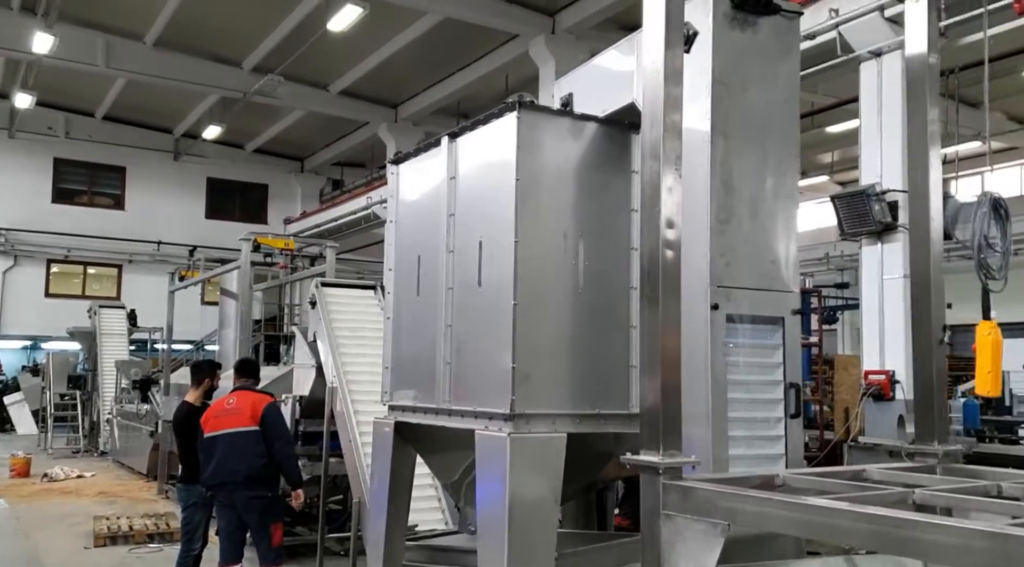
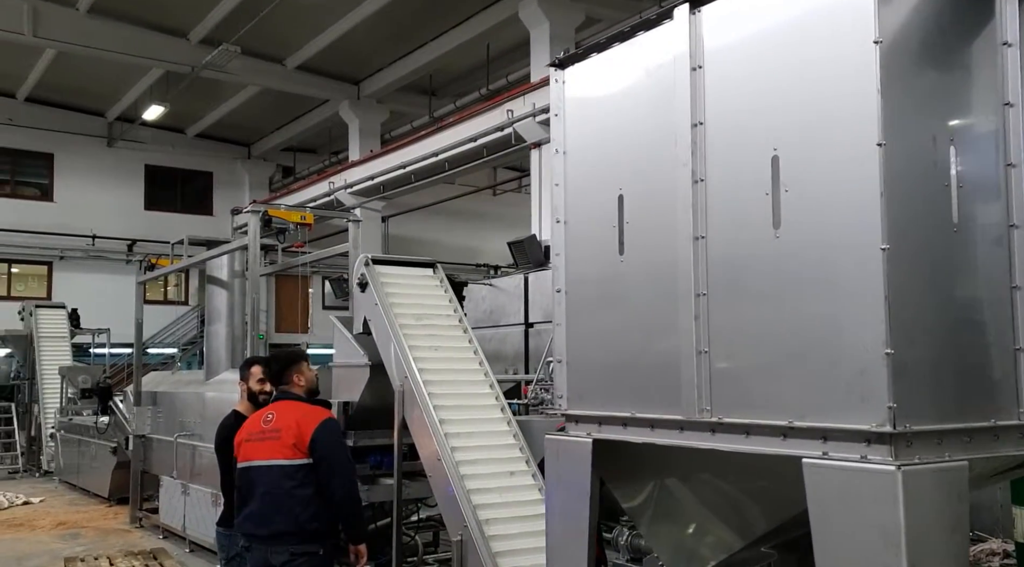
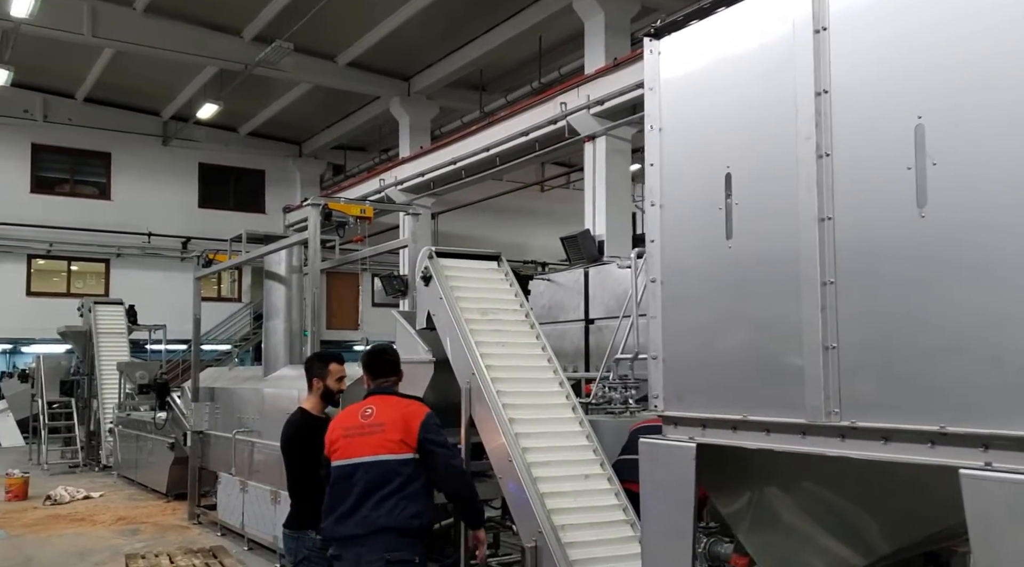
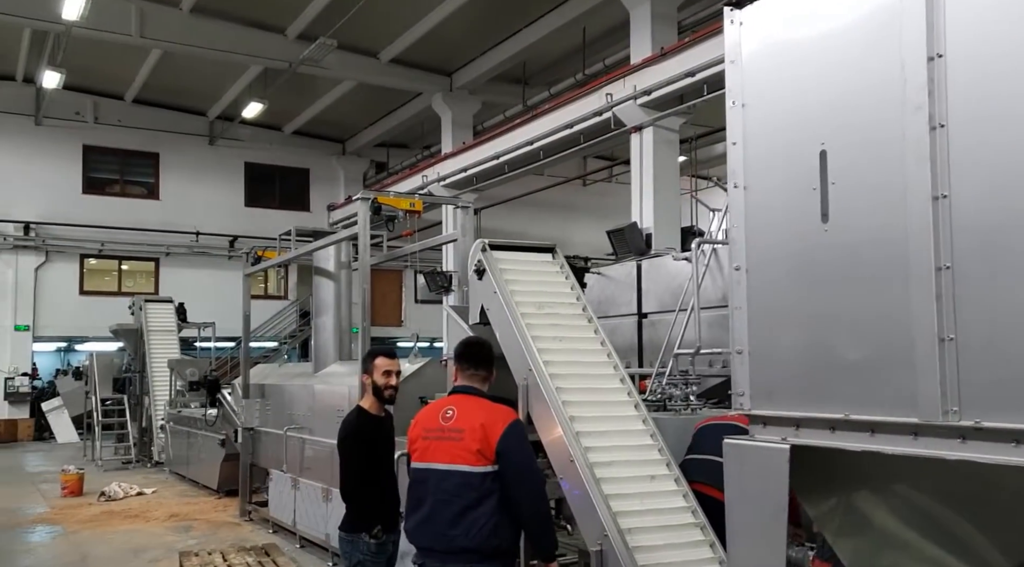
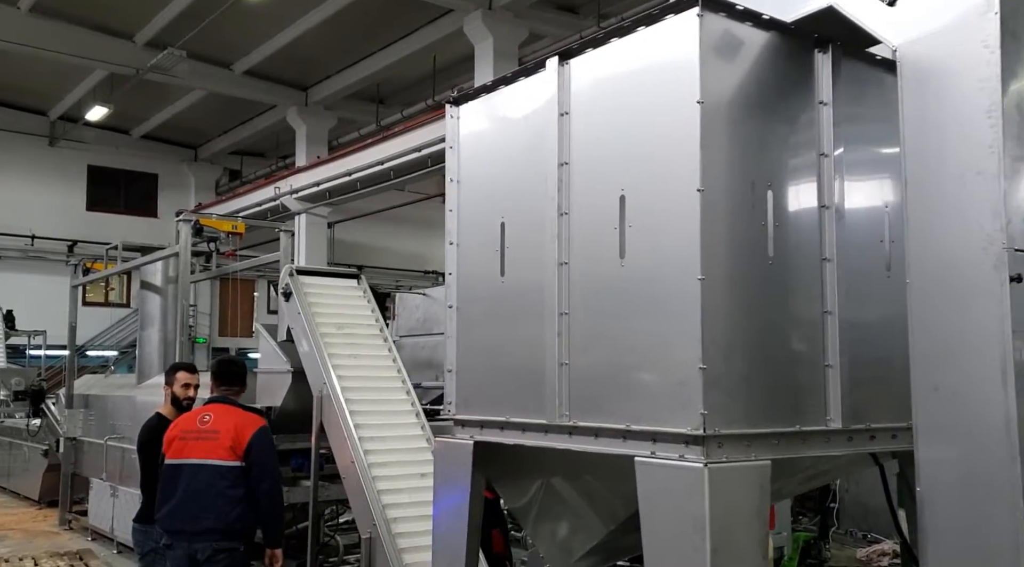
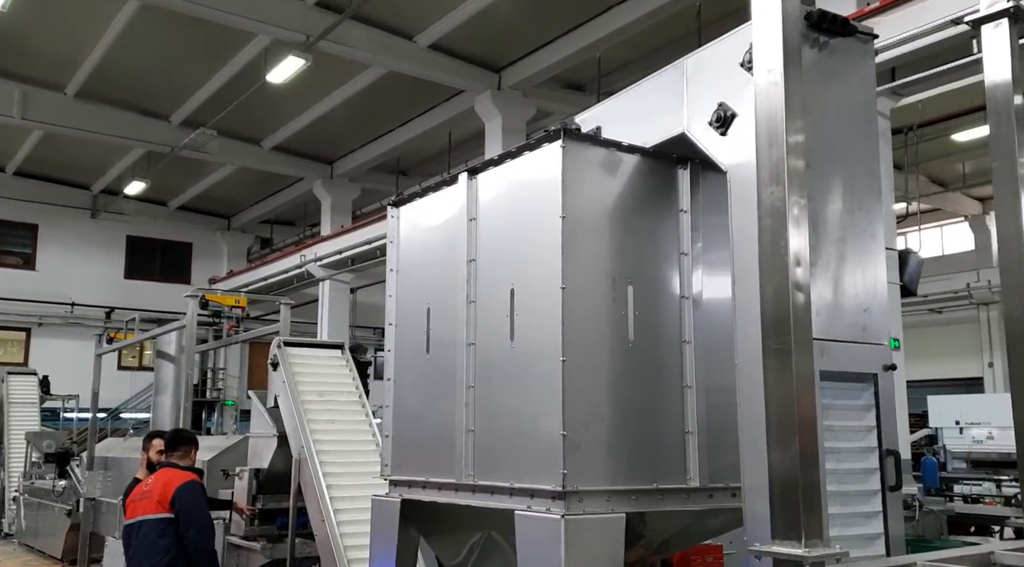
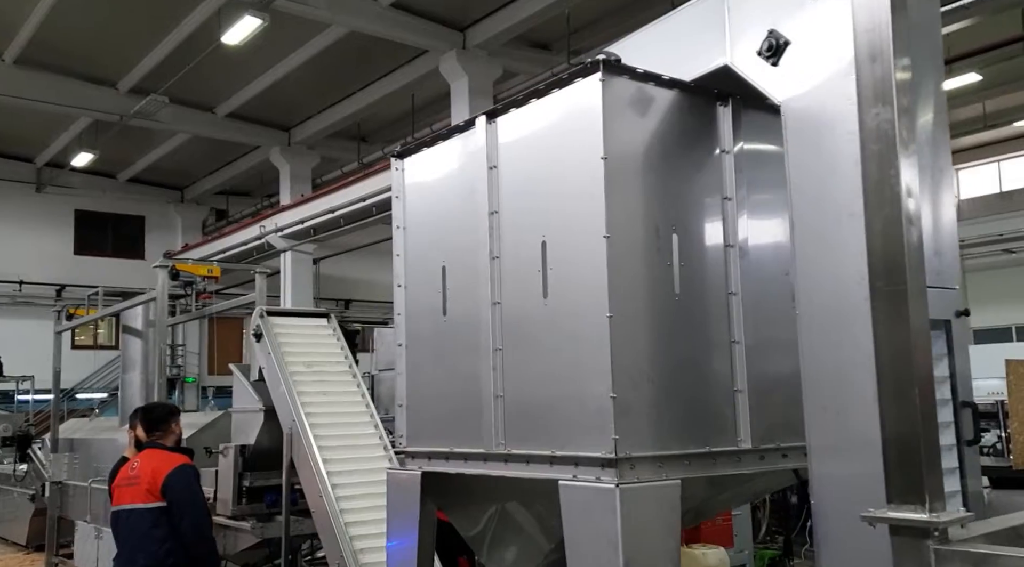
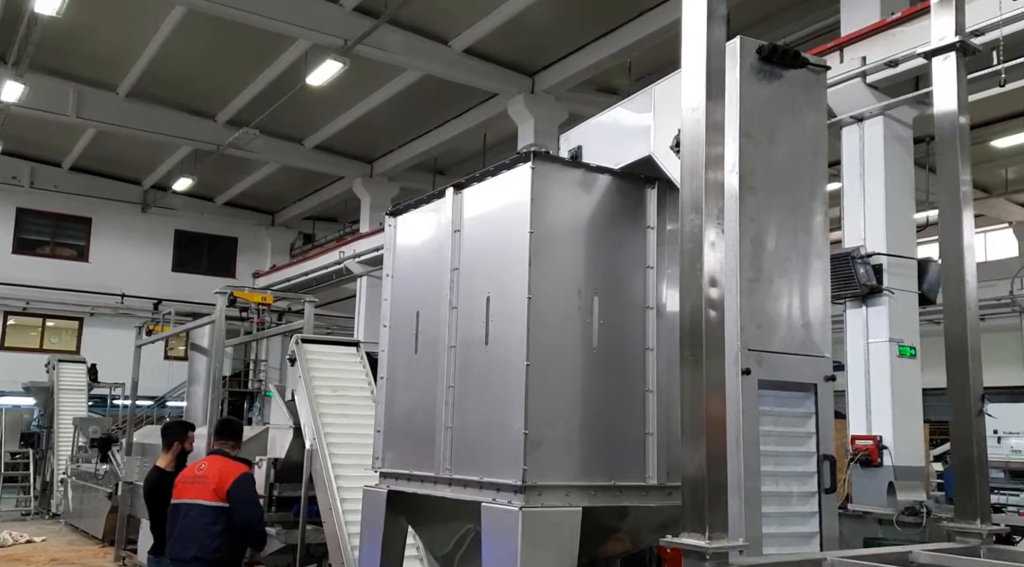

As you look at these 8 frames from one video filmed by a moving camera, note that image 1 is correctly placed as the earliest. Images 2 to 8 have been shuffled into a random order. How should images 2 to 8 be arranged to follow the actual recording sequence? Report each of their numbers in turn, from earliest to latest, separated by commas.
8, 6, 7, 5, 2, 3, 4
